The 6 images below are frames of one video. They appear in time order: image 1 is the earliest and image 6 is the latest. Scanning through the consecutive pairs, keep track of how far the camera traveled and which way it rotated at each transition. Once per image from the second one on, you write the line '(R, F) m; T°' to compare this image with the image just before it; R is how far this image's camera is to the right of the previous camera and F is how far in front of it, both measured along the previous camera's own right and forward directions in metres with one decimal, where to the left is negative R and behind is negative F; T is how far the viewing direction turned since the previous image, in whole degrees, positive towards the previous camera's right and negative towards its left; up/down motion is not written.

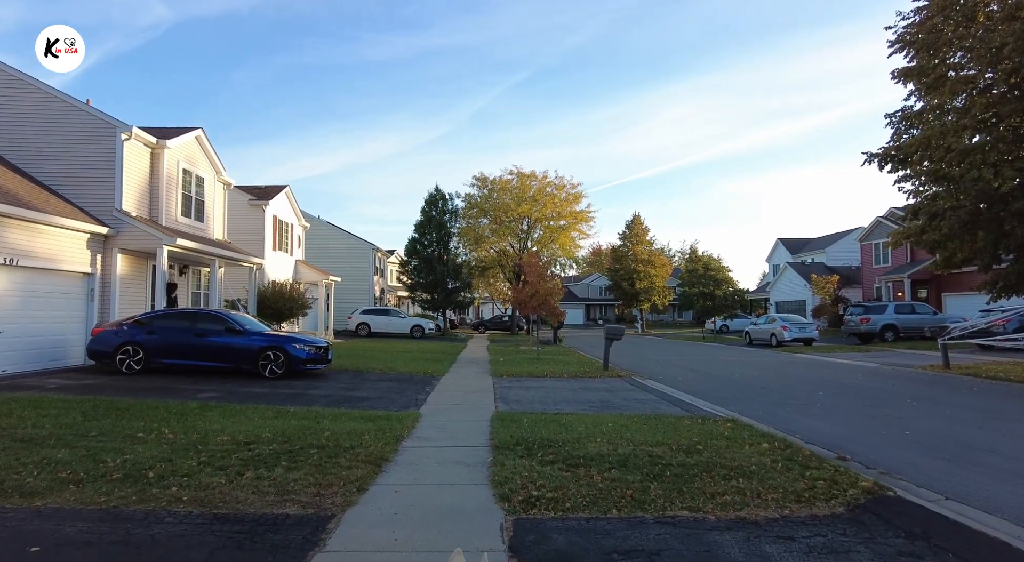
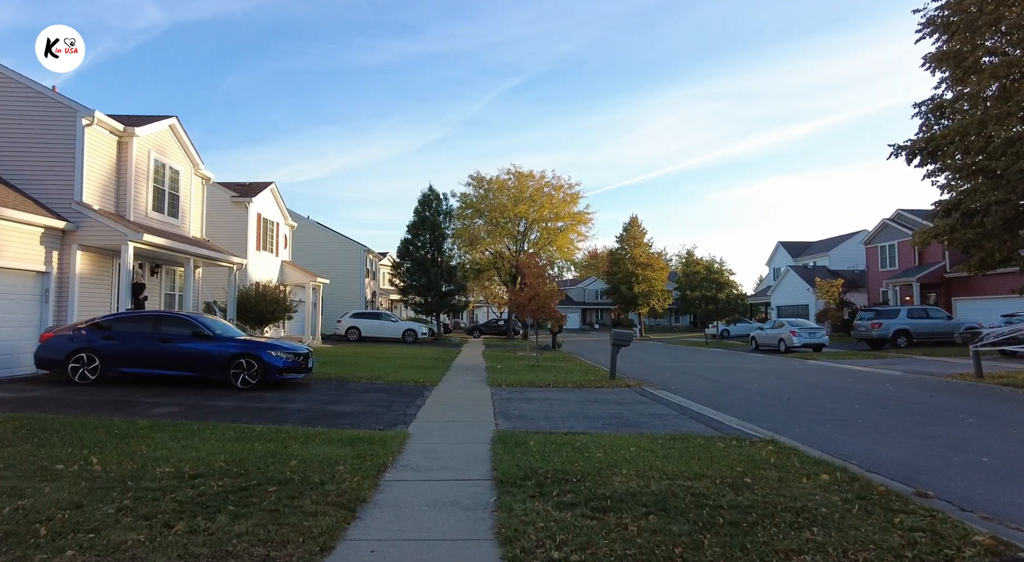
(-0.1, +1.2) m; +1°
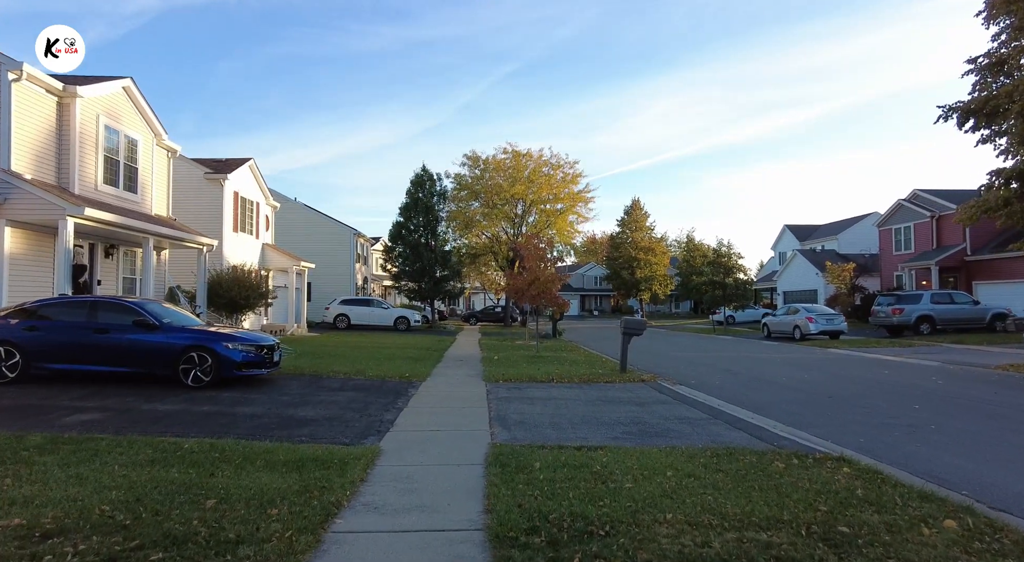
(0.0, +1.7) m; 0°
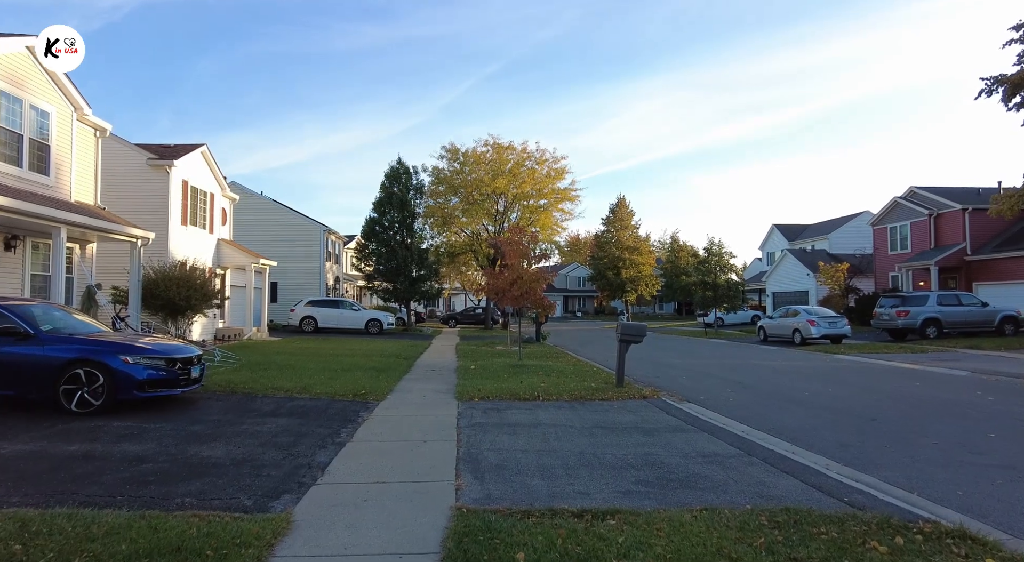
(+0.1, +2.0) m; +2°
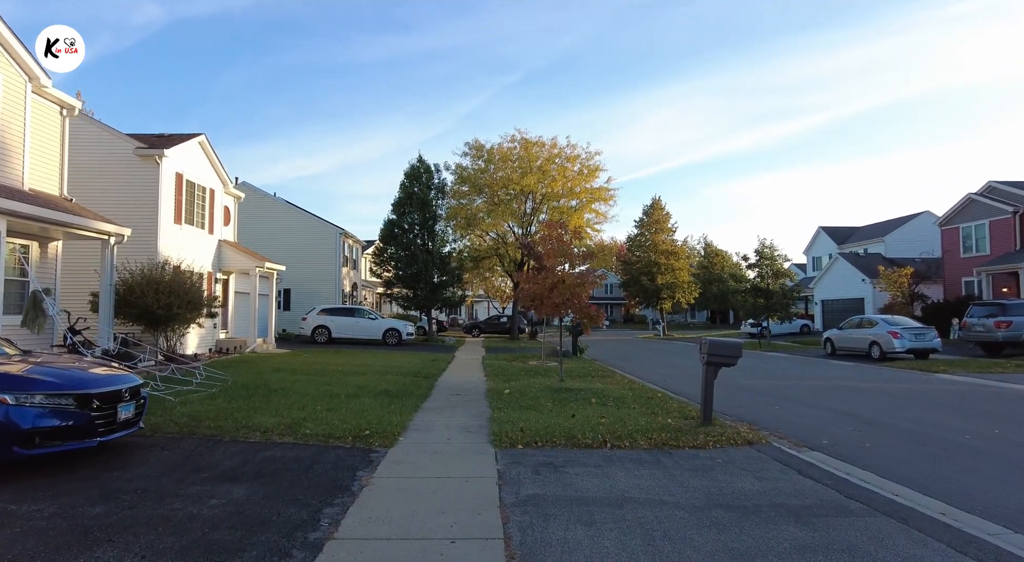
(-0.5, +2.7) m; -2°
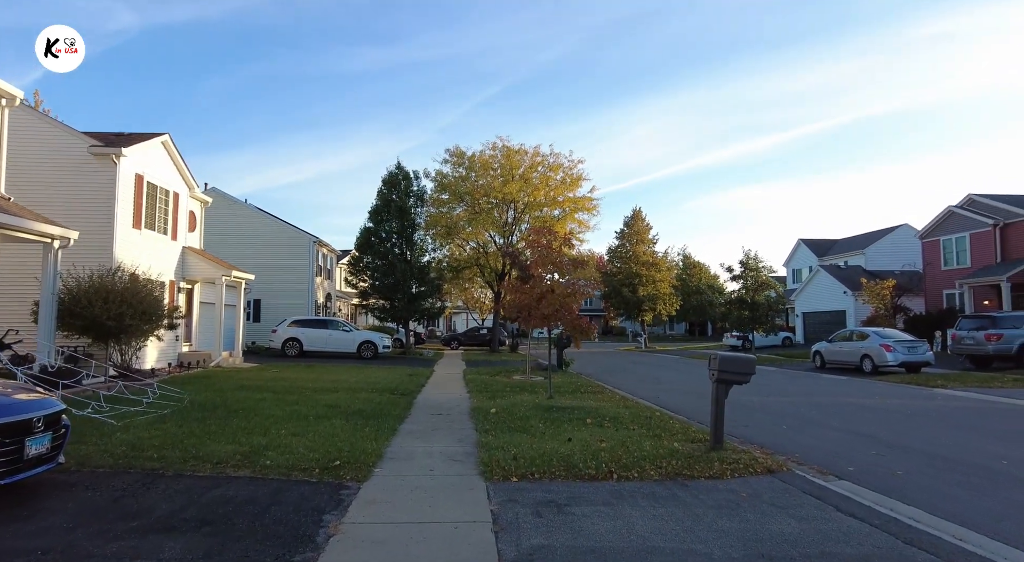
(-0.2, +0.9) m; +2°
